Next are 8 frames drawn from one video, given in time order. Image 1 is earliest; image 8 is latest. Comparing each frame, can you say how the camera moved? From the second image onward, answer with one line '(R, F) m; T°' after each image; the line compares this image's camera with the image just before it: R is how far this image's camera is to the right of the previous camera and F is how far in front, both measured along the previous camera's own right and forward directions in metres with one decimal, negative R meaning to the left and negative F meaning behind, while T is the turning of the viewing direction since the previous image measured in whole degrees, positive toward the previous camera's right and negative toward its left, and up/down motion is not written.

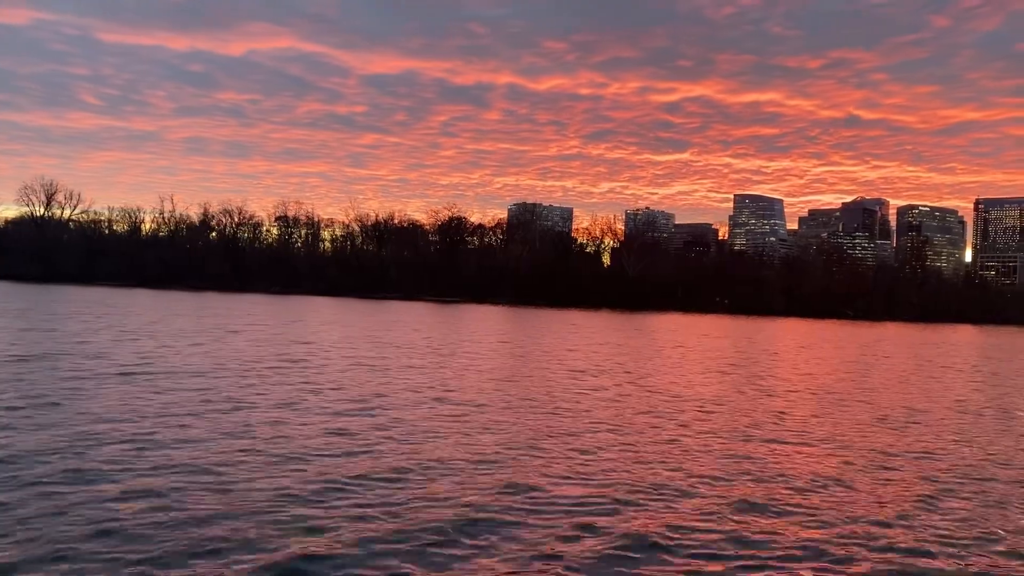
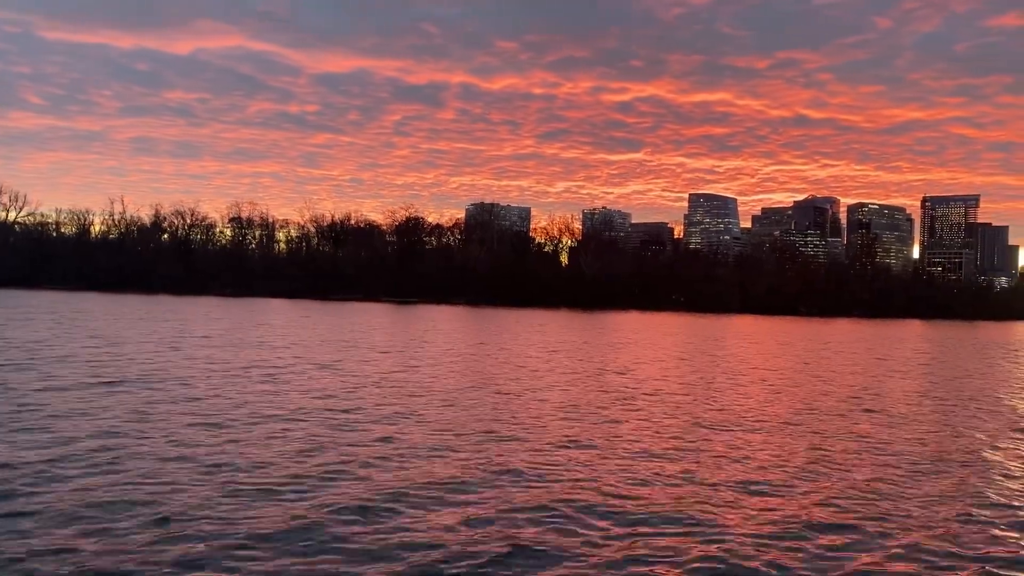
(-1.6, -0.2) m; +3°
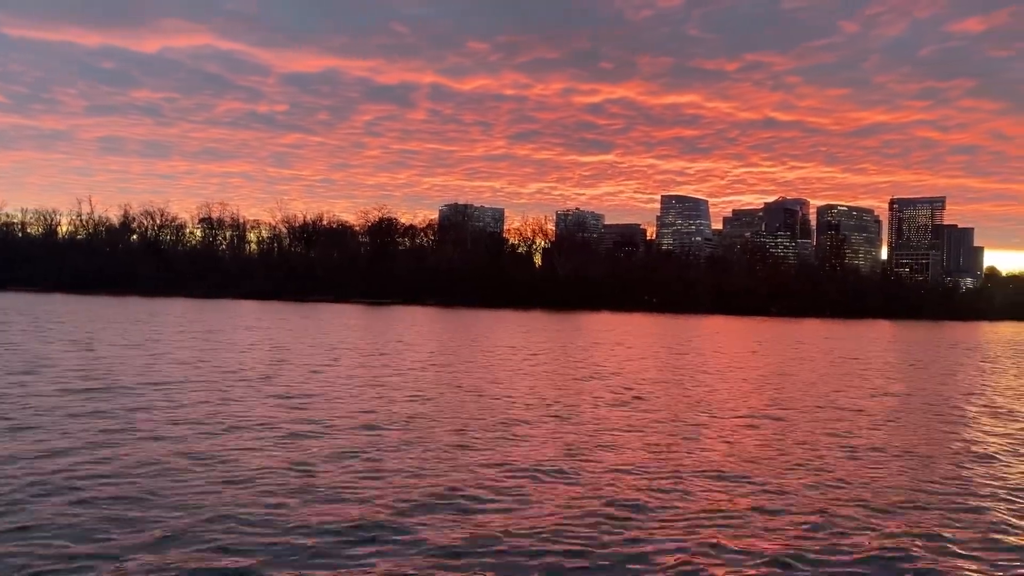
(-0.2, -0.2) m; +2°
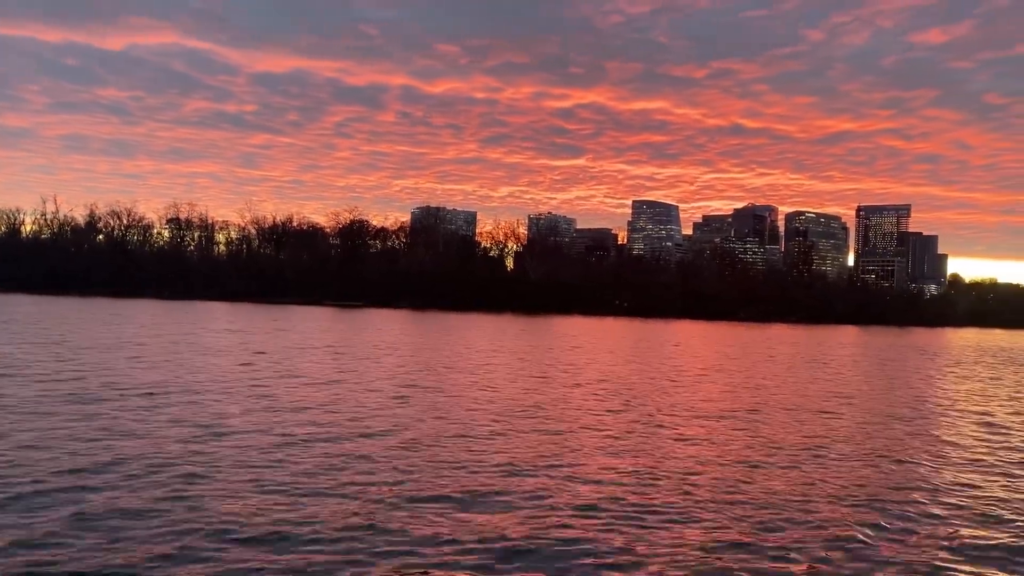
(+0.2, +0.2) m; +2°
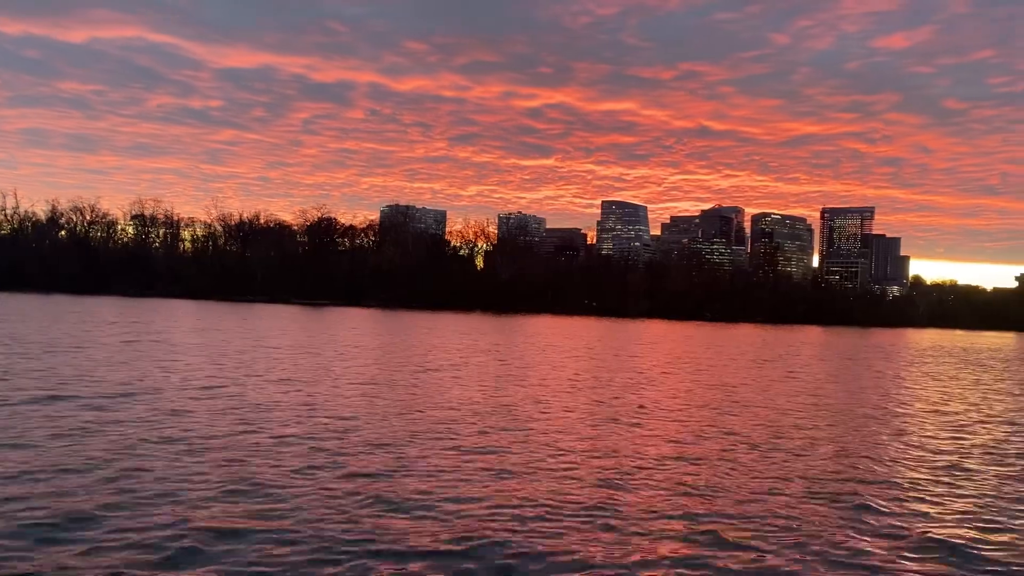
(+0.1, +0.2) m; +2°
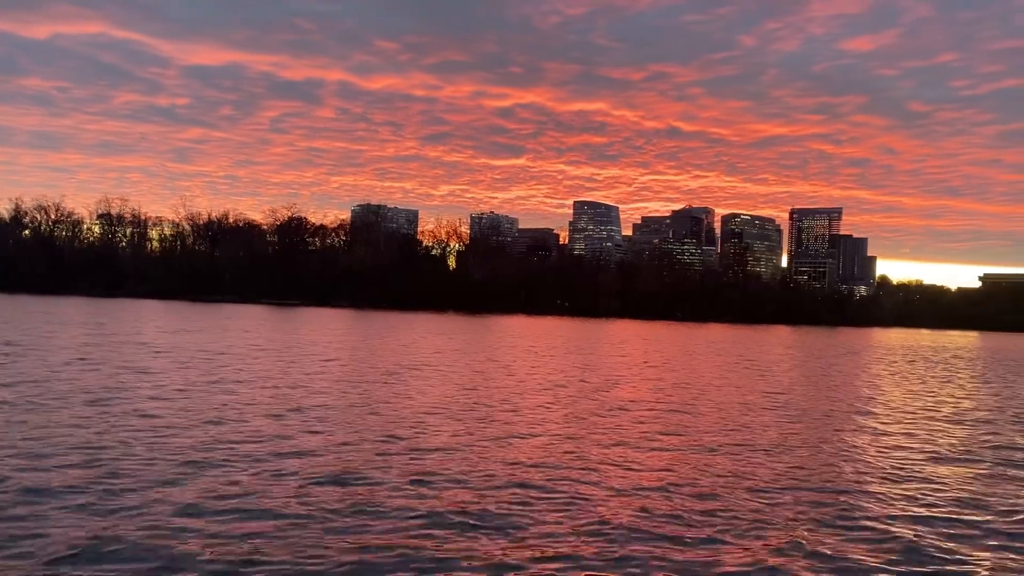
(+0.1, +0.2) m; +2°
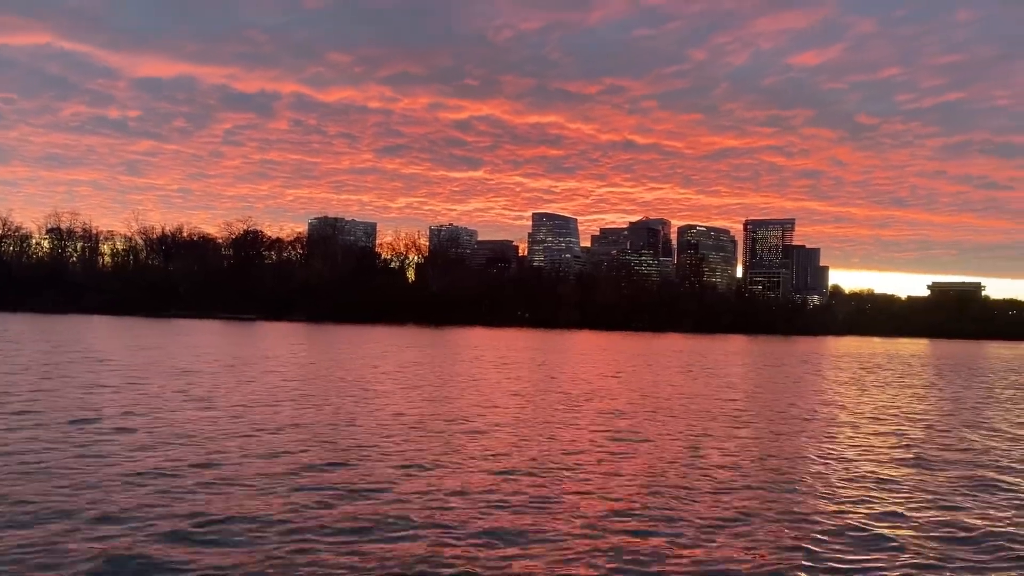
(+0.2, +0.2) m; +3°
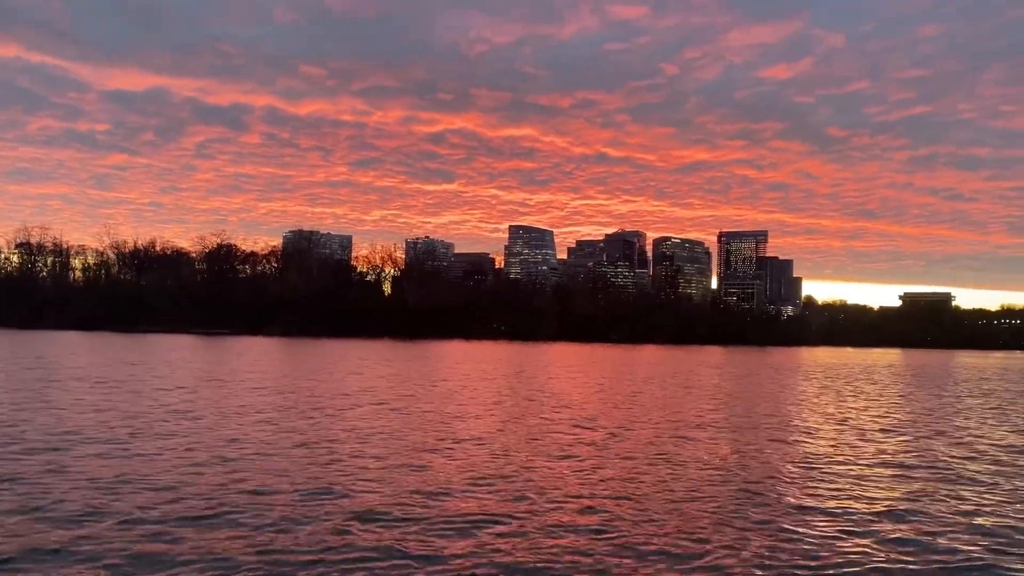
(+0.1, +0.1) m; +2°
